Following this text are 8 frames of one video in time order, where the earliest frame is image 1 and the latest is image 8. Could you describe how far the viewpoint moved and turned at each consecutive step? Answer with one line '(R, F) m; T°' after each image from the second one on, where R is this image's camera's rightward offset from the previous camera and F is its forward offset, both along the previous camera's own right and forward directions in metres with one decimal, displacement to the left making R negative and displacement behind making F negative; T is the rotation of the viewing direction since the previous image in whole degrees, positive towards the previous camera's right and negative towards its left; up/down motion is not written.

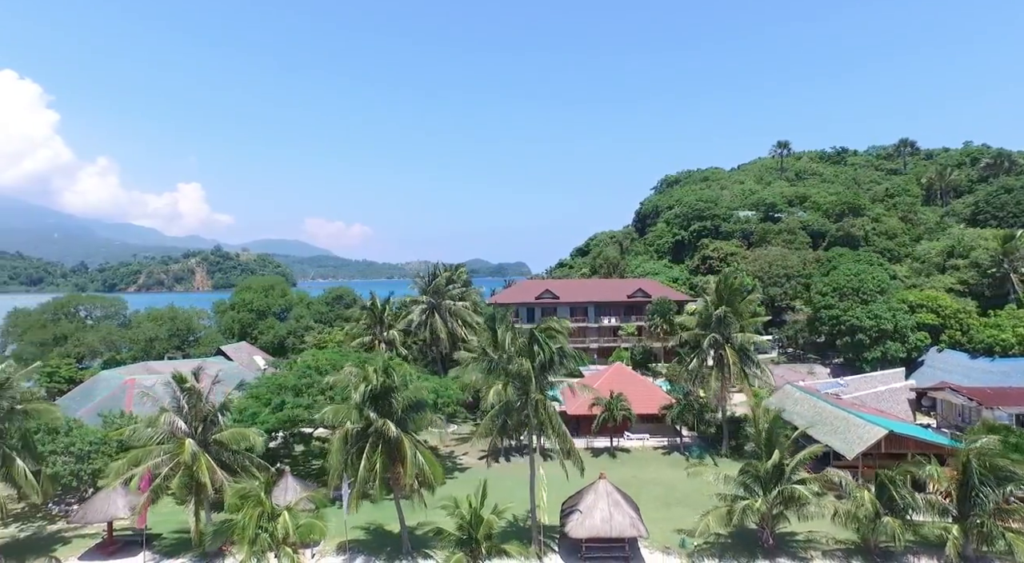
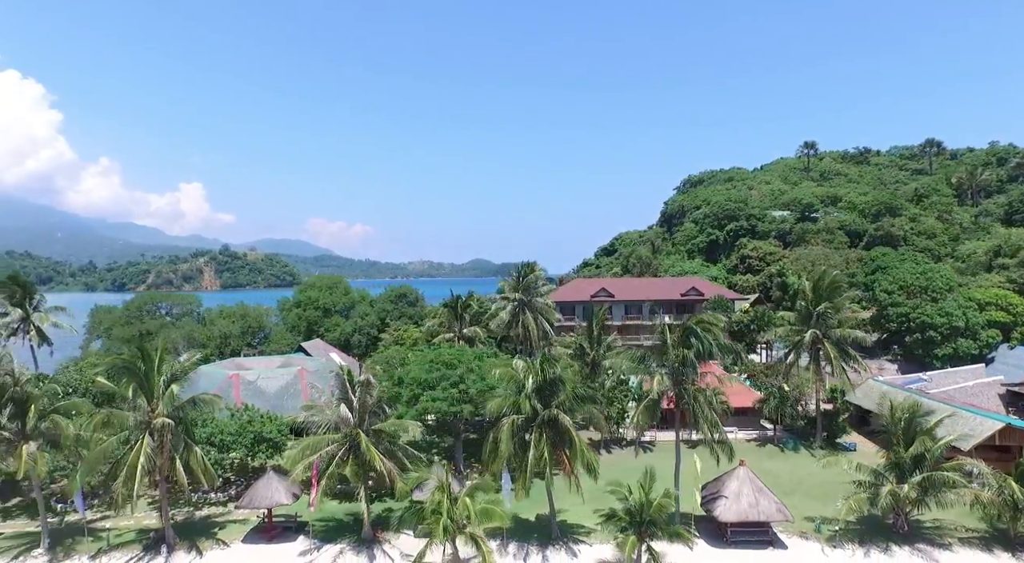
(-6.1, -1.1) m; 0°
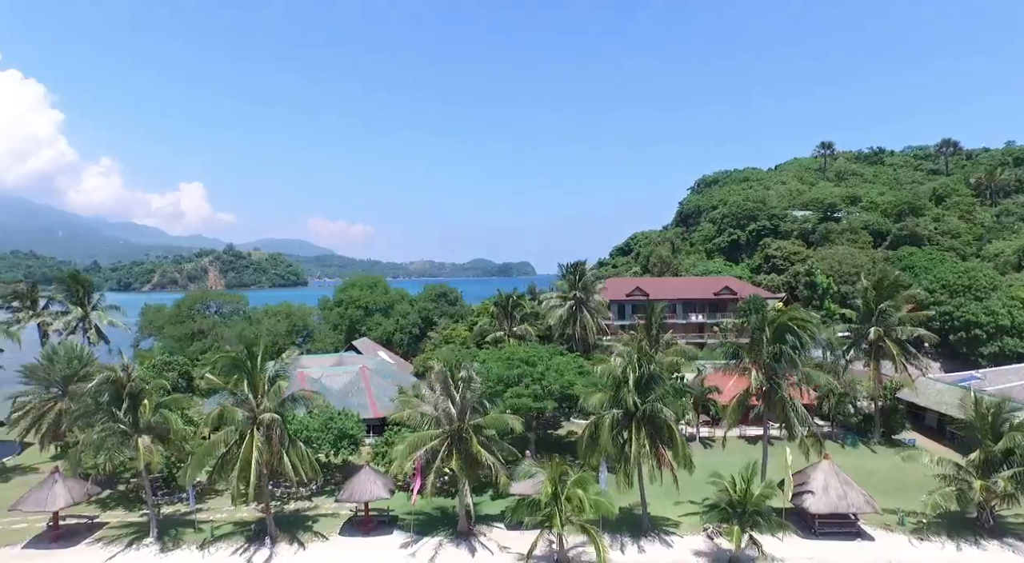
(-4.0, -0.7) m; 0°
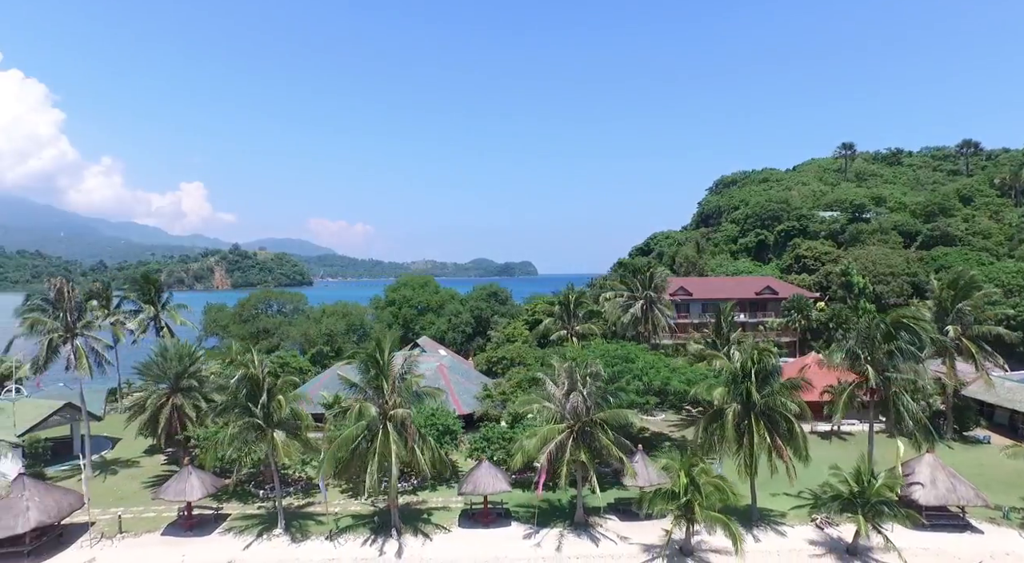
(-5.2, -0.9) m; 0°
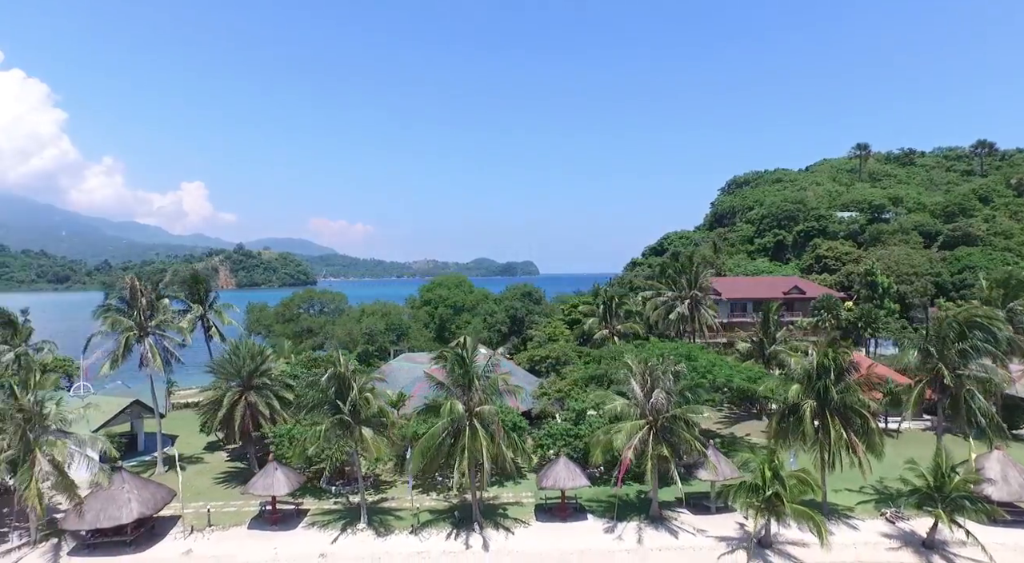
(-3.5, -0.7) m; 0°
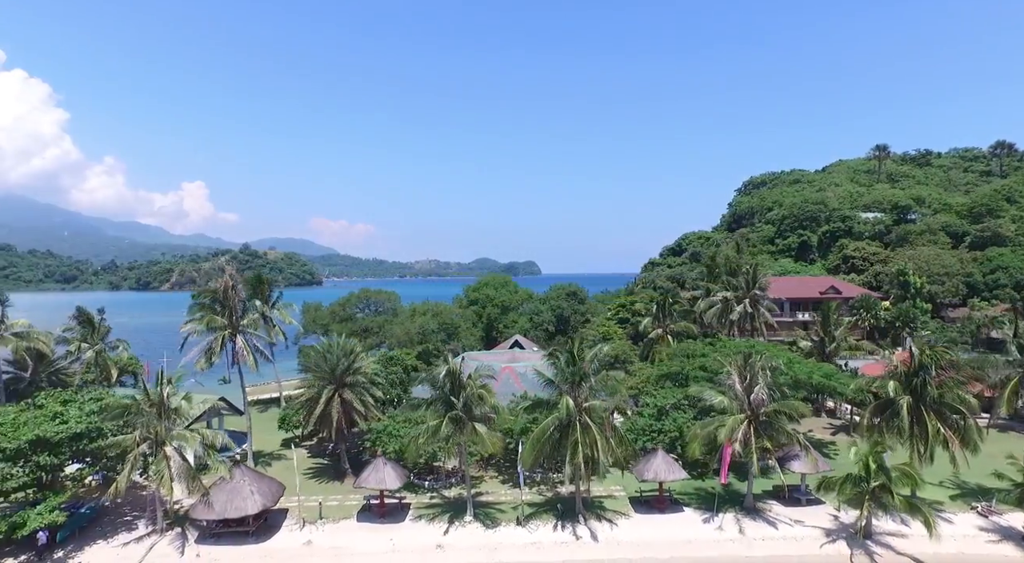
(-4.8, -0.9) m; 0°
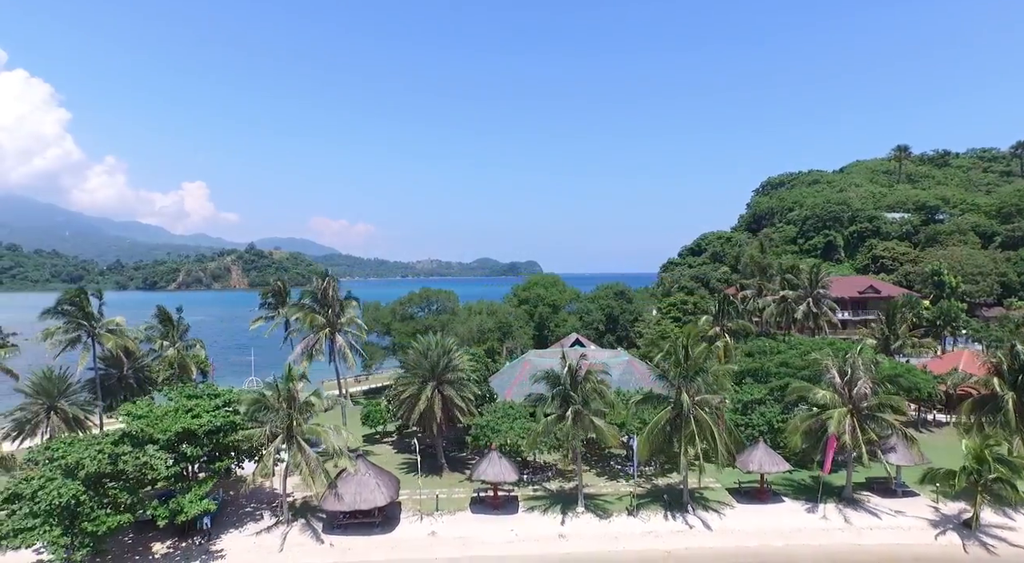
(-5.3, -0.9) m; 0°
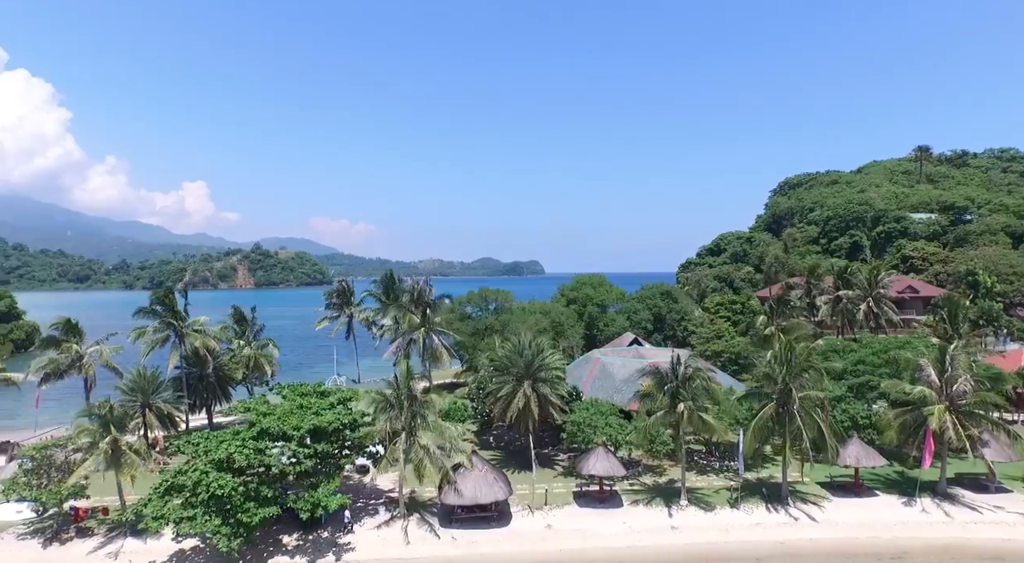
(-5.2, -0.7) m; 0°
